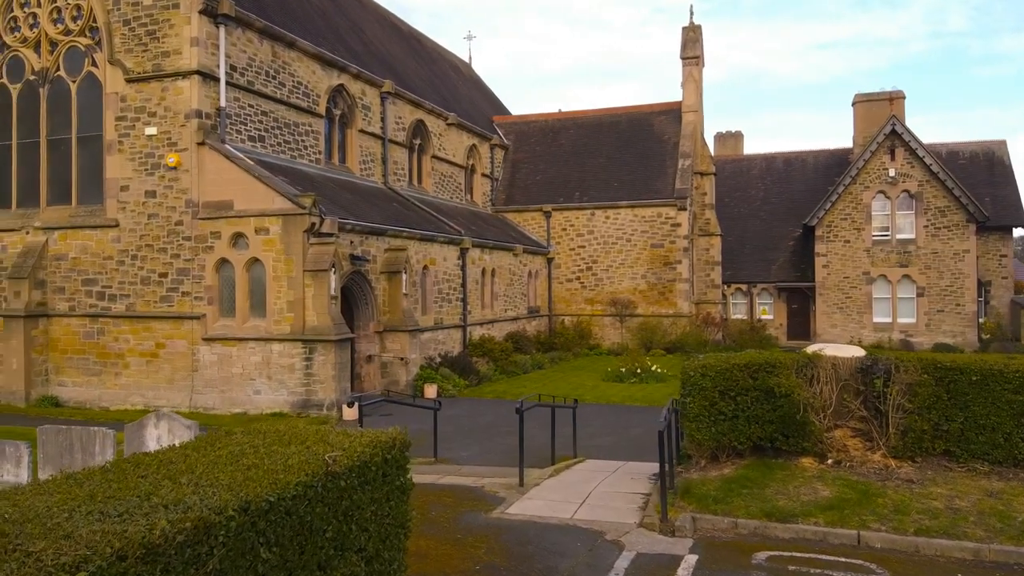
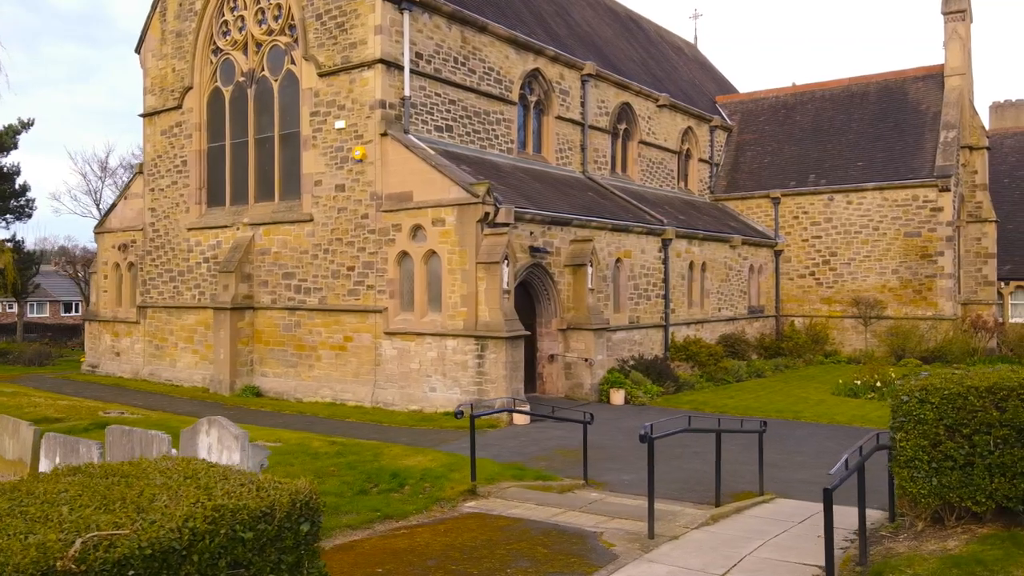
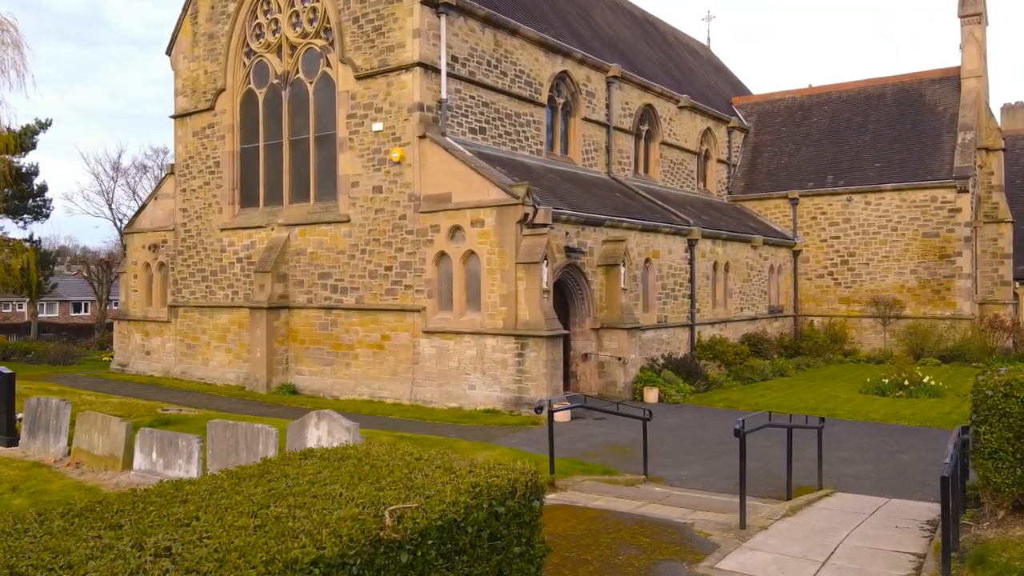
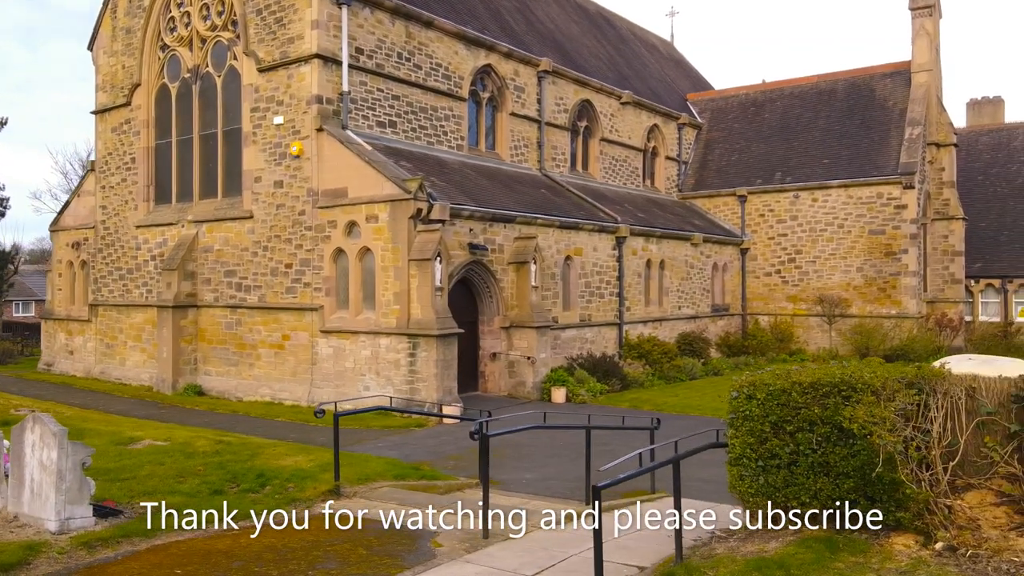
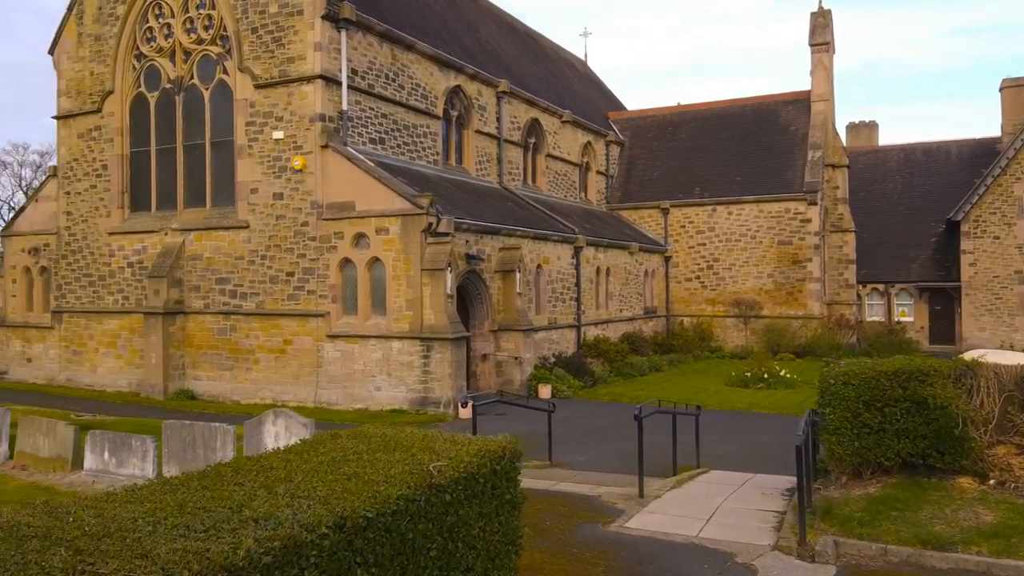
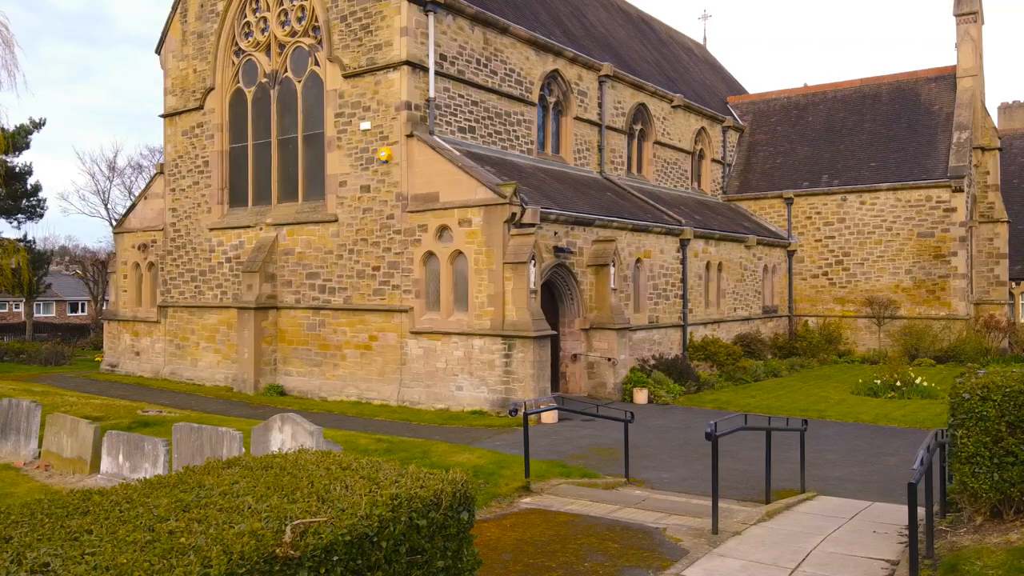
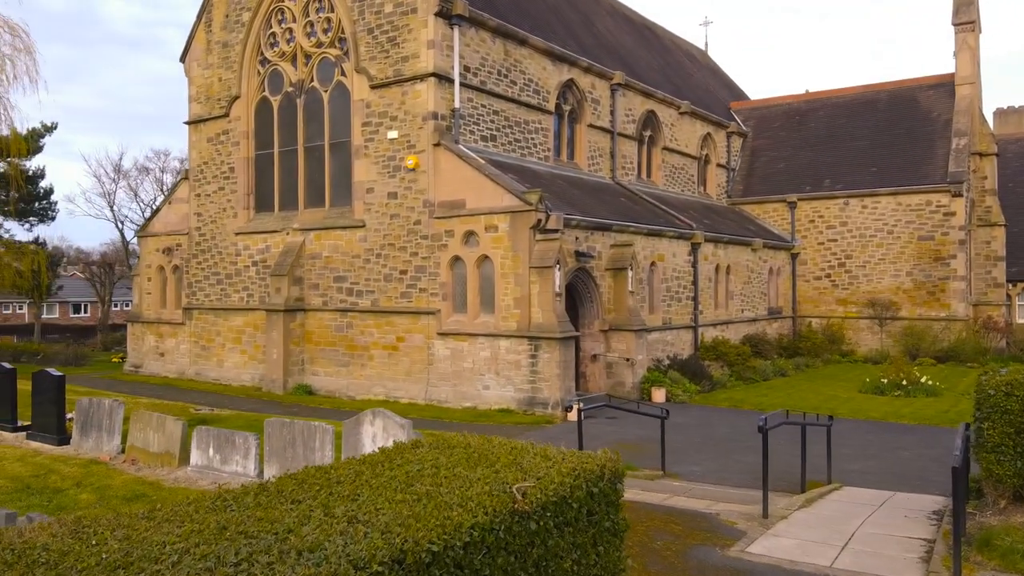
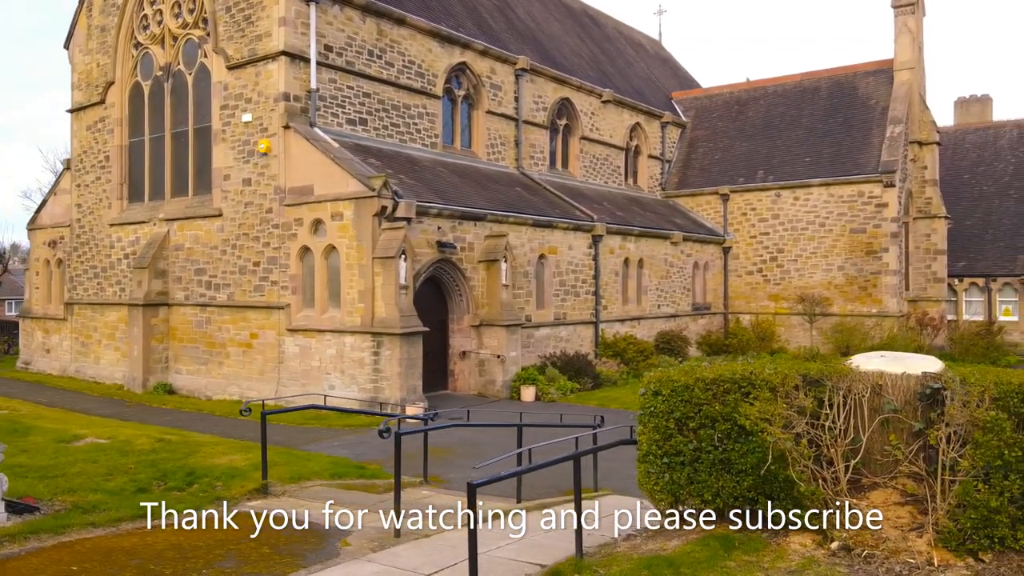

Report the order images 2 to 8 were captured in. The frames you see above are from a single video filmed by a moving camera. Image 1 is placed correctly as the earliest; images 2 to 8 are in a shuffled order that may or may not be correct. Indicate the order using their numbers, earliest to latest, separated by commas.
5, 7, 3, 6, 2, 4, 8
